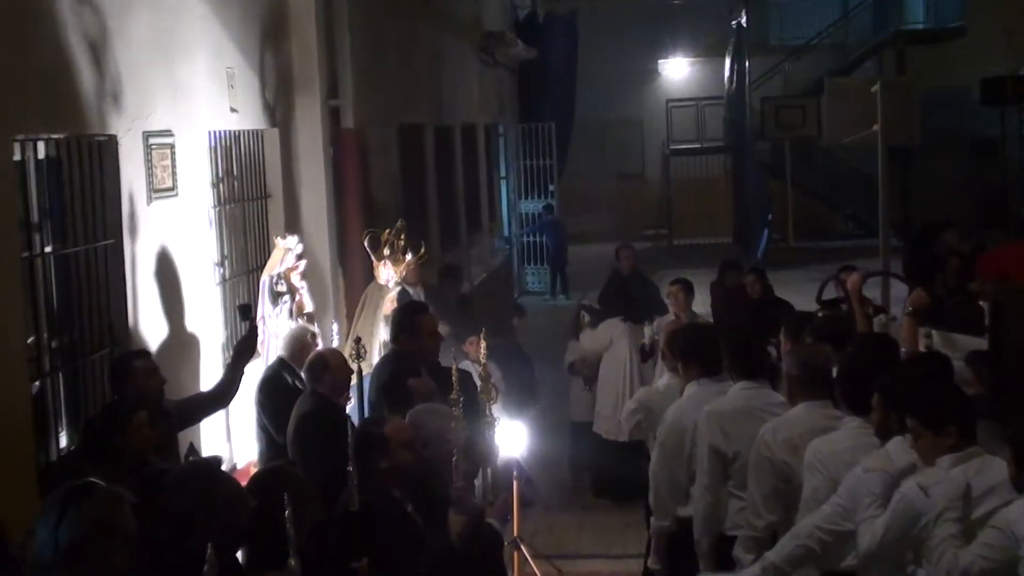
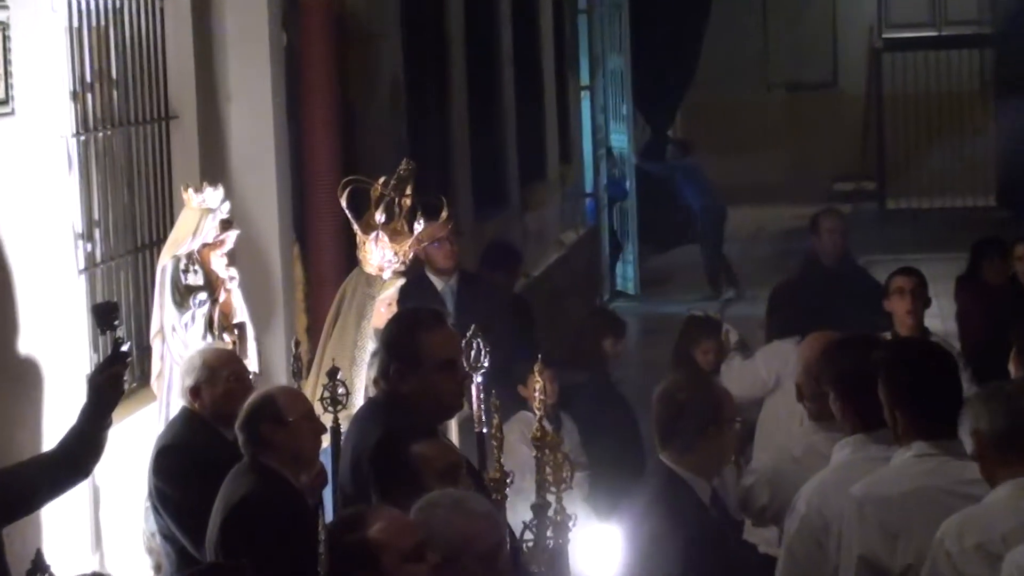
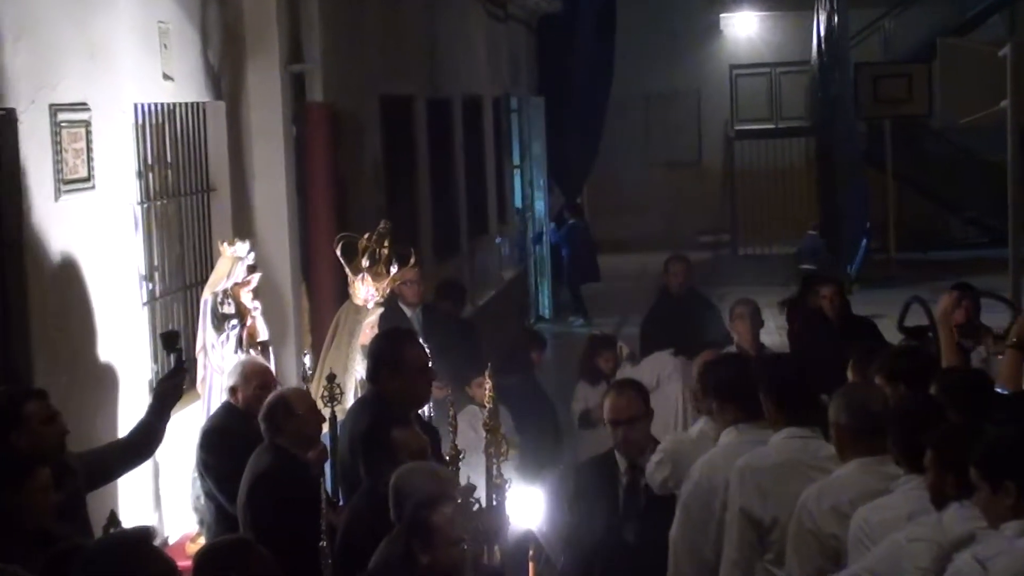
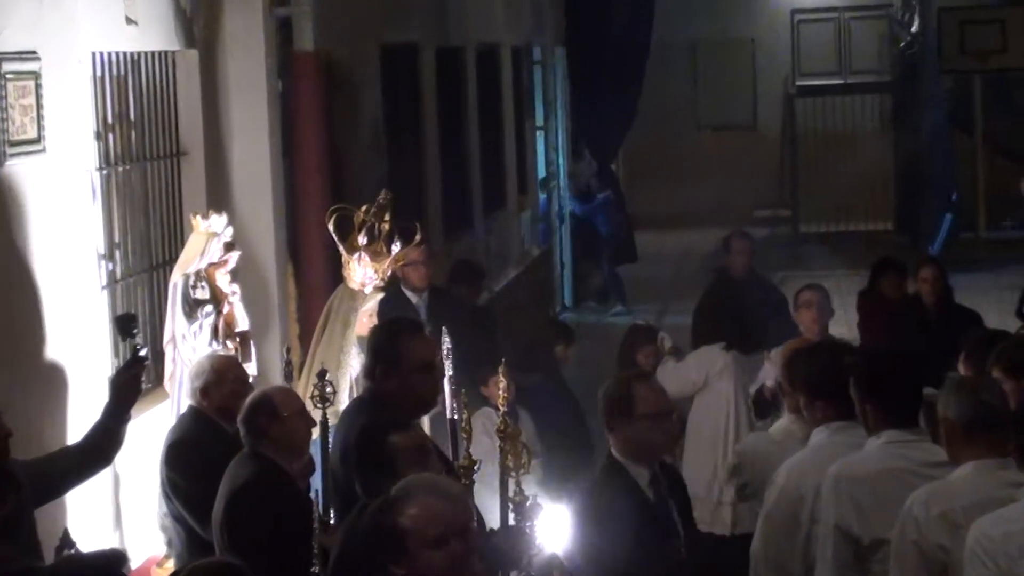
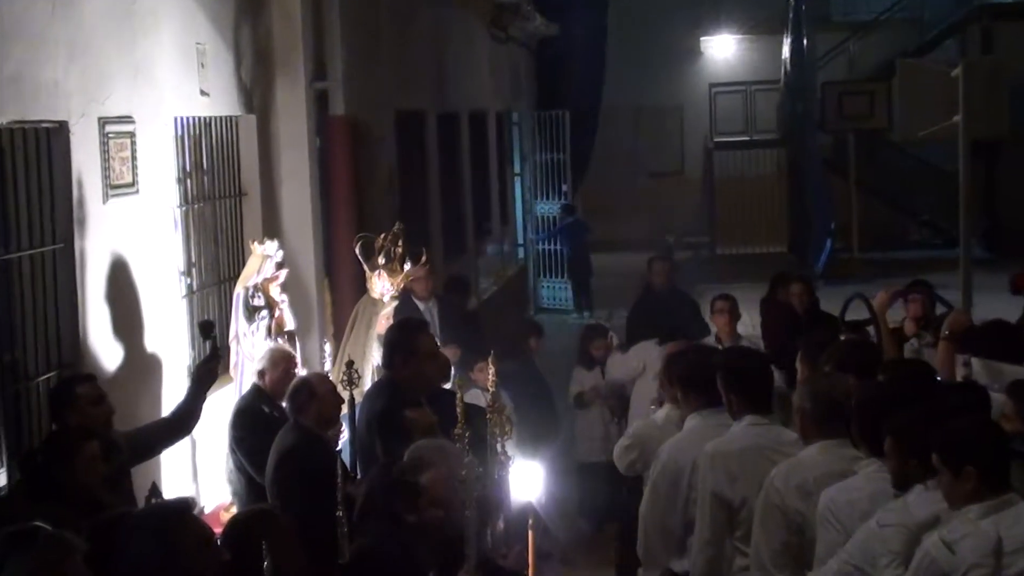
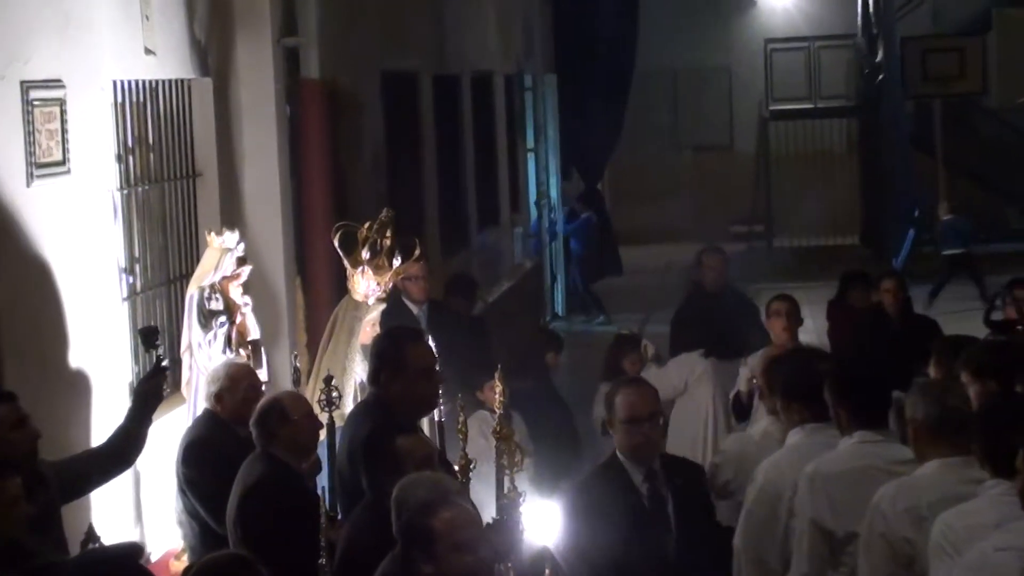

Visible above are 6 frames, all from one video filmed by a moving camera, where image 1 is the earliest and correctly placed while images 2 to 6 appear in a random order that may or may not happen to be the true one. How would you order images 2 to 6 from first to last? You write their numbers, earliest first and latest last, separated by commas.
5, 3, 6, 4, 2
